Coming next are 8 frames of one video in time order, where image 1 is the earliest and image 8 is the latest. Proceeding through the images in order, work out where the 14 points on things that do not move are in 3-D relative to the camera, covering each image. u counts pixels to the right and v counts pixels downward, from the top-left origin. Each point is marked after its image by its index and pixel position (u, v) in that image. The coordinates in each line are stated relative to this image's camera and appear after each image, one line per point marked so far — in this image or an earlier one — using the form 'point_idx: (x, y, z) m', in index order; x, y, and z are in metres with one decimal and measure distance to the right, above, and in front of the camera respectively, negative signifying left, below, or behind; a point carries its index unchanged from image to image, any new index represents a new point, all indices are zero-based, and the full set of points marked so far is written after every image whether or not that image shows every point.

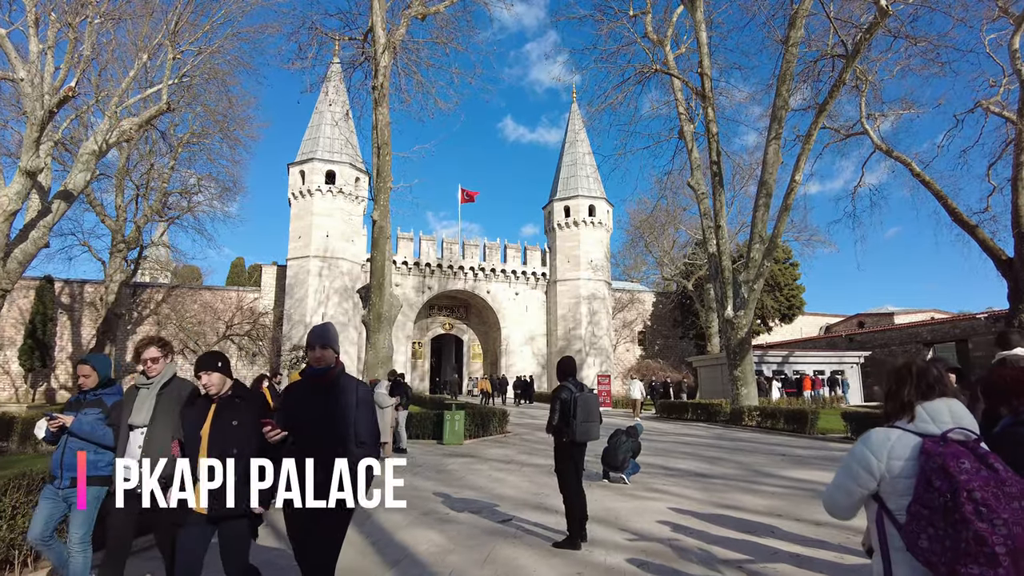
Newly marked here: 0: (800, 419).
0: (+6.1, -2.7, +12.5) m
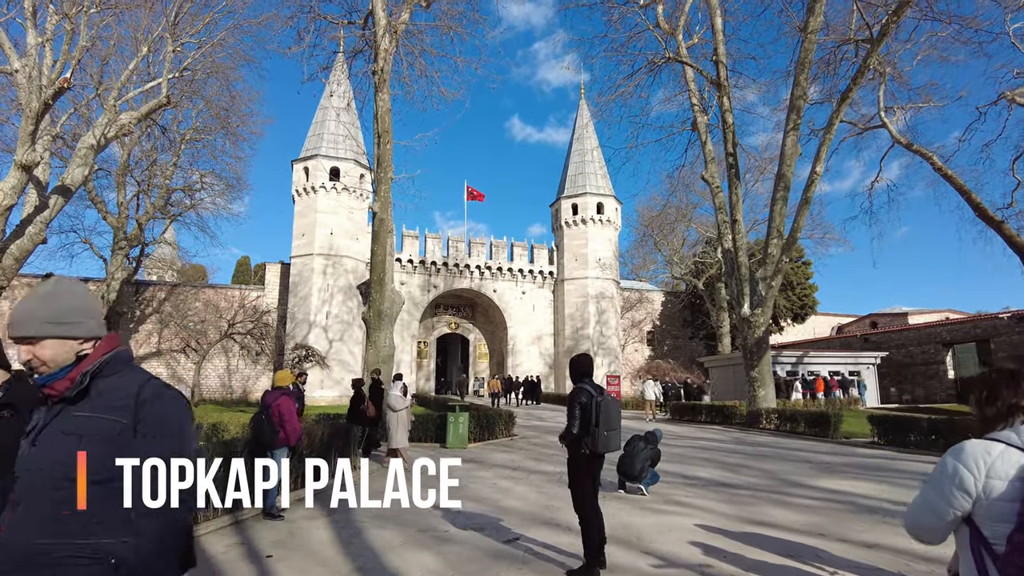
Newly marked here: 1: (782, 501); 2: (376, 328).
0: (+6.2, -2.7, +11.8) m
1: (+2.6, -2.1, +5.8) m
2: (-2.7, -0.8, +11.8) m
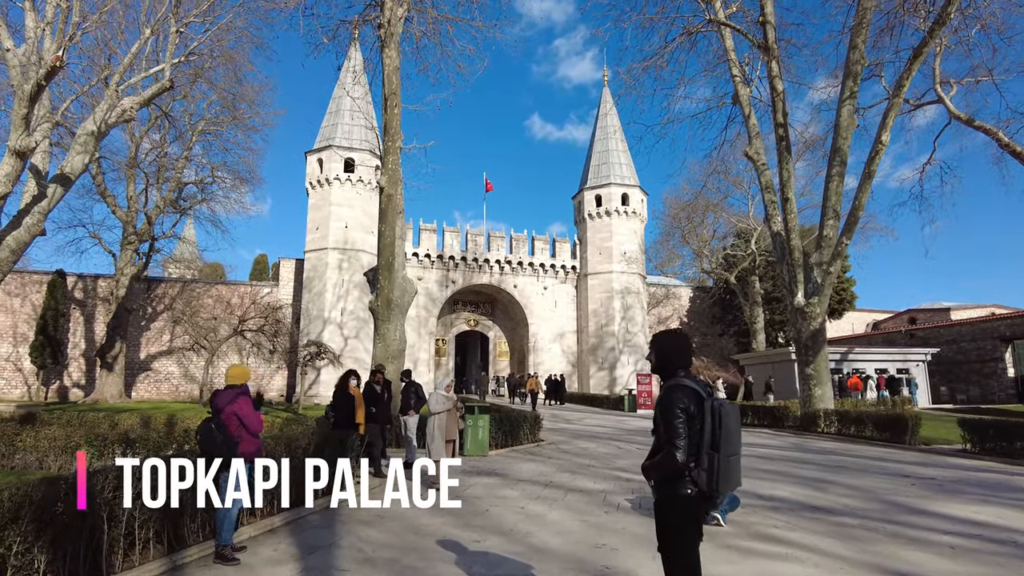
0: (+6.7, -2.4, +10.2) m
1: (+2.9, -1.8, +4.4) m
2: (-2.2, -0.6, +10.5) m
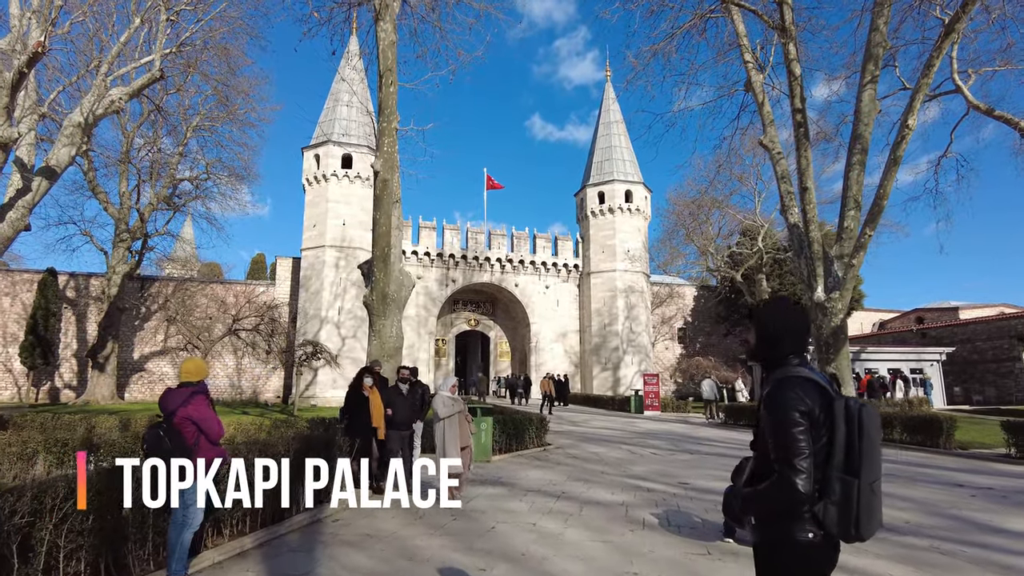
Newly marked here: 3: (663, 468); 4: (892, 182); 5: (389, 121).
0: (+6.7, -2.2, +9.5) m
1: (+3.0, -1.7, +3.7) m
2: (-2.2, -0.5, +9.8) m
3: (+1.9, -2.3, +7.6) m
4: (+7.0, +2.0, +11.0) m
5: (-2.0, +2.8, +9.7) m
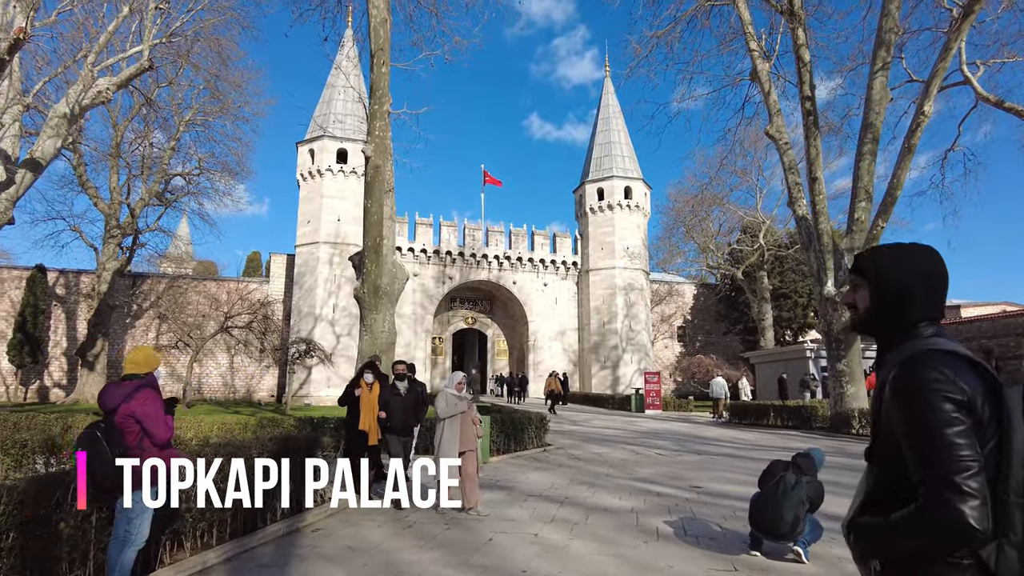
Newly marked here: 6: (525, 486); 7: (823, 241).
0: (+6.7, -2.1, +9.1) m
1: (+3.0, -1.6, +3.2) m
2: (-2.2, -0.3, +9.3) m
3: (+1.9, -2.2, +7.1) m
4: (+7.0, +2.1, +10.6) m
5: (-2.0, +2.9, +9.2) m
6: (+0.1, -2.0, +6.1) m
7: (+6.2, +0.9, +11.9) m
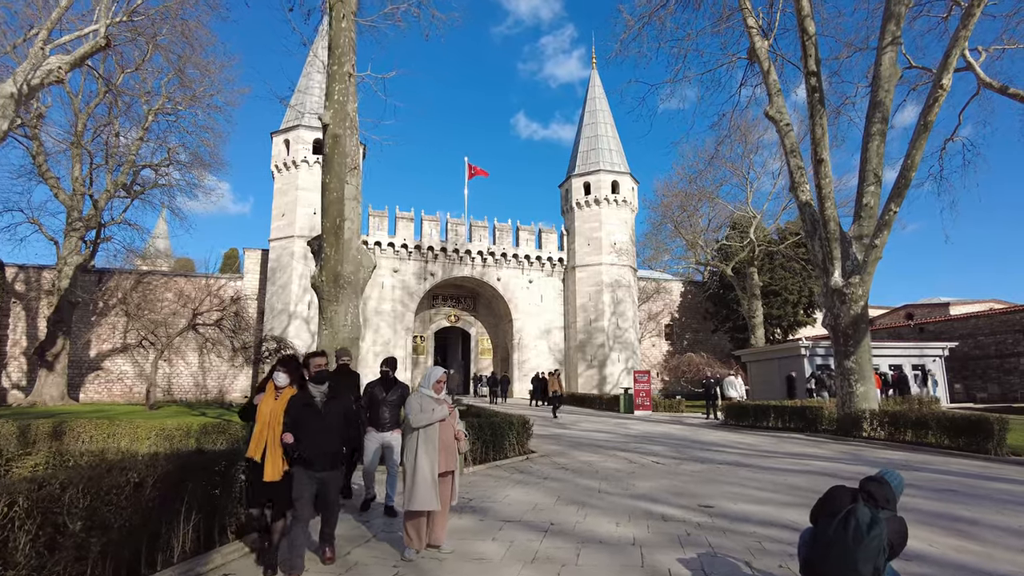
0: (+6.4, -2.0, +8.2) m
1: (+2.8, -1.4, +2.3) m
2: (-2.5, -0.2, +8.2) m
3: (+1.7, -2.0, +6.1) m
4: (+6.7, +2.3, +9.7) m
5: (-2.3, +3.0, +8.1) m
6: (-0.1, -1.9, +5.0) m
7: (+5.9, +1.1, +11.0) m
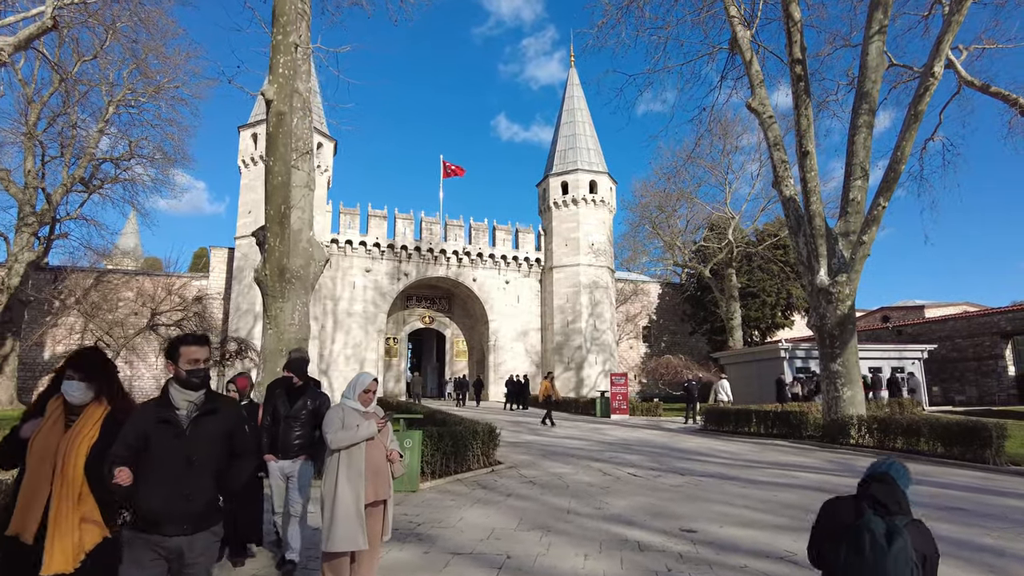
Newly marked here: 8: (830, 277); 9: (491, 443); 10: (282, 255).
0: (+6.0, -1.9, +7.7) m
1: (+2.6, -1.4, +1.6) m
2: (-2.9, -0.1, +7.4) m
3: (+1.3, -2.0, +5.5) m
4: (+6.2, +2.3, +9.2) m
5: (-2.8, +3.1, +7.3) m
6: (-0.4, -1.8, +4.3) m
7: (+5.3, +1.1, +10.5) m
8: (+5.4, +0.2, +10.1) m
9: (-0.3, -2.1, +7.8) m
10: (-2.8, +0.4, +7.4) m
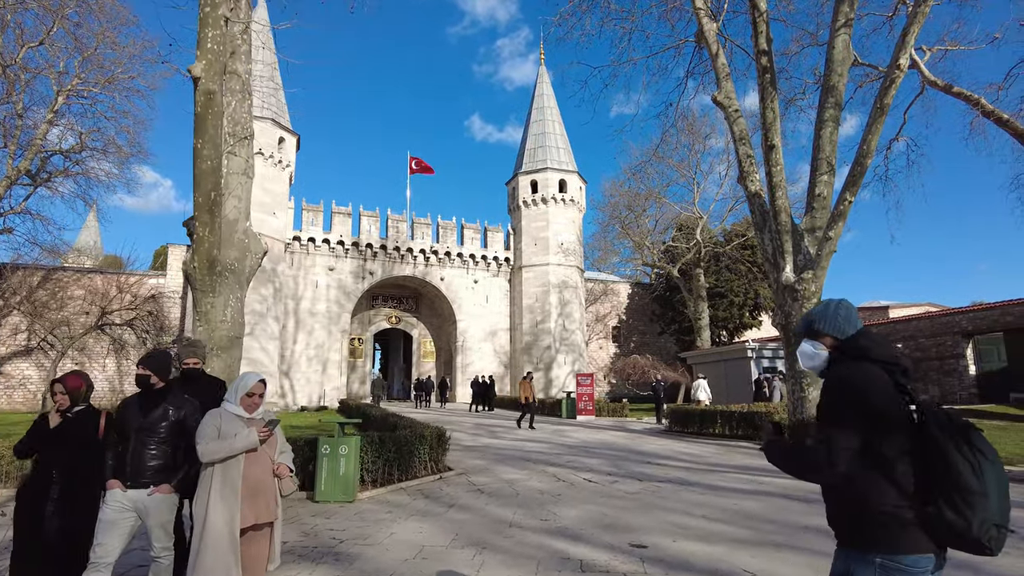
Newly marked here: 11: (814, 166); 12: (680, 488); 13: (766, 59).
0: (+5.4, -1.9, +7.5) m
1: (+2.3, -1.3, +1.3) m
2: (-3.5, 0.0, +6.8) m
3: (+0.8, -1.9, +5.0) m
4: (+5.5, +2.3, +9.0) m
5: (-3.3, +3.2, +6.7) m
6: (-0.9, -1.7, +3.8) m
7: (+4.6, +1.2, +10.3) m
8: (+4.7, +0.2, +9.9) m
9: (-0.9, -2.0, +7.3) m
10: (-3.4, +0.5, +6.8) m
11: (+5.2, +2.1, +10.2) m
12: (+1.7, -2.0, +6.1) m
13: (+4.4, +4.0, +10.4) m
